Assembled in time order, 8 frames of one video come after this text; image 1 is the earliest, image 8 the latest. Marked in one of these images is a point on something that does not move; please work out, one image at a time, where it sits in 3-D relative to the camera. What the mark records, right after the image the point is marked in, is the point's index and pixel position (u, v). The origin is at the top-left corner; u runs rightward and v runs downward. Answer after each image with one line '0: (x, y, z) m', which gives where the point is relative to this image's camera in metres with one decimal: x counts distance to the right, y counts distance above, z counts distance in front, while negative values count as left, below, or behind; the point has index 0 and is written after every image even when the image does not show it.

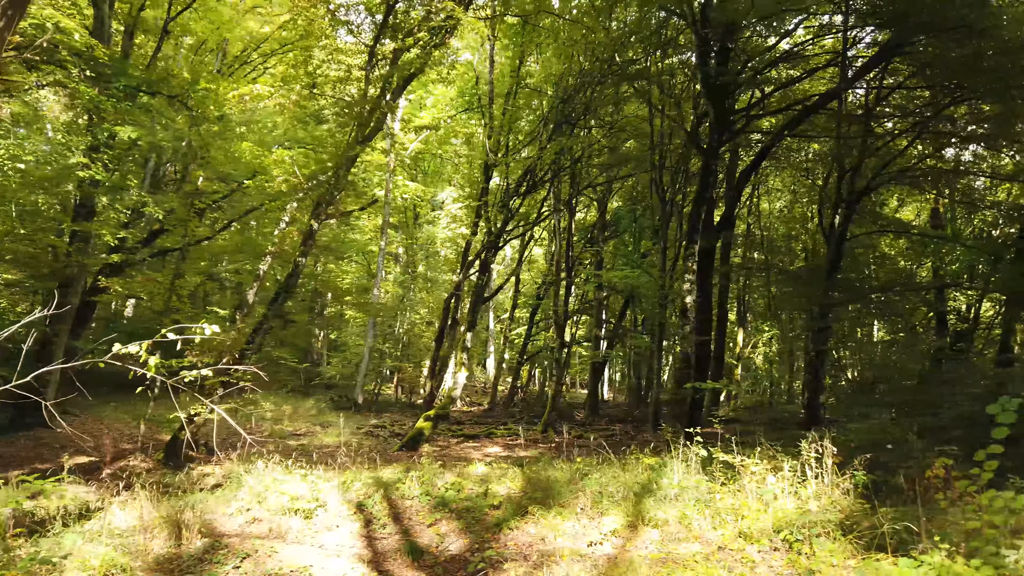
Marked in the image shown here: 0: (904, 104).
0: (+5.9, +2.8, +11.4) m
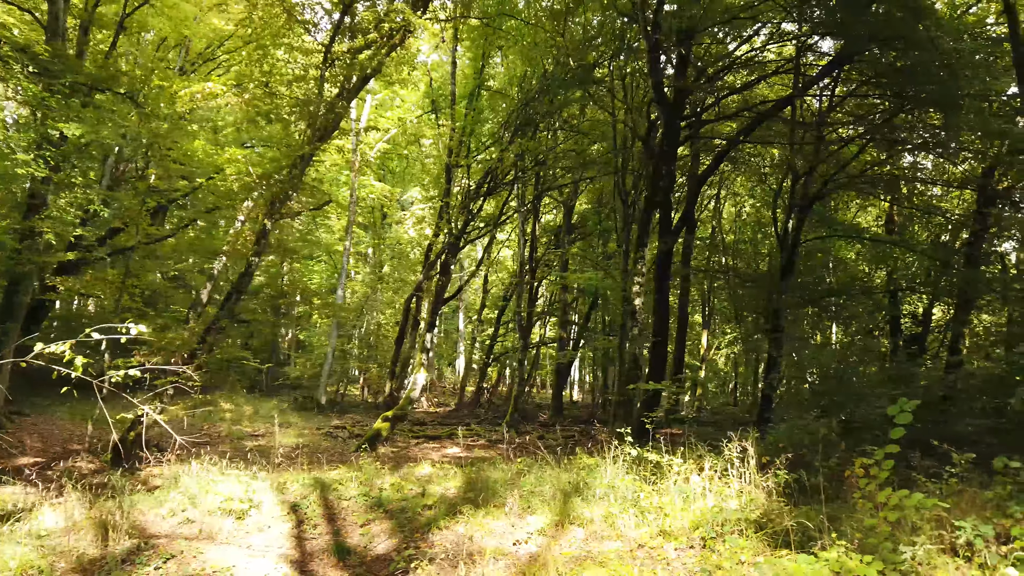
0: (+5.3, +2.7, +11.6) m
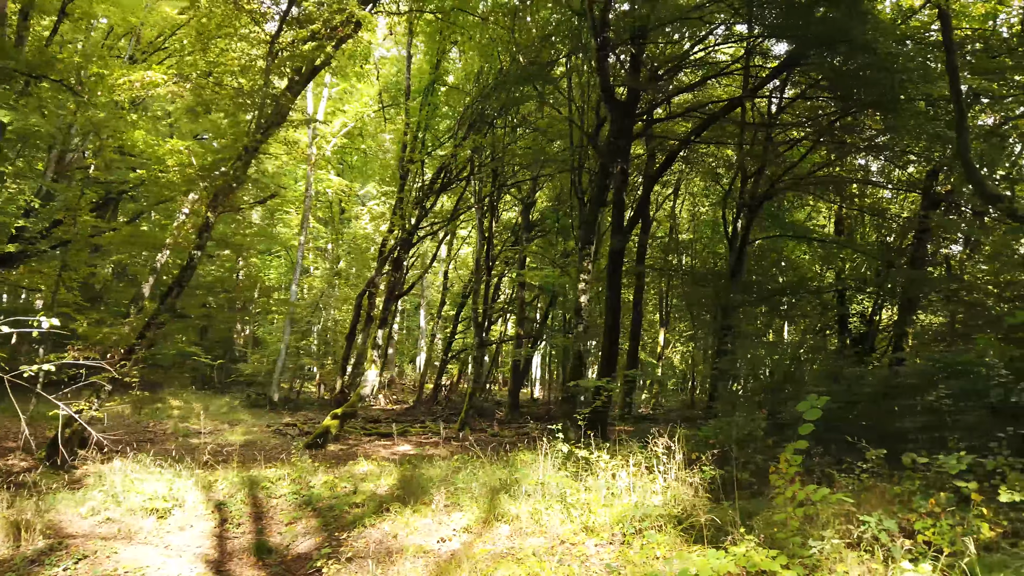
0: (+4.6, +2.7, +11.8) m
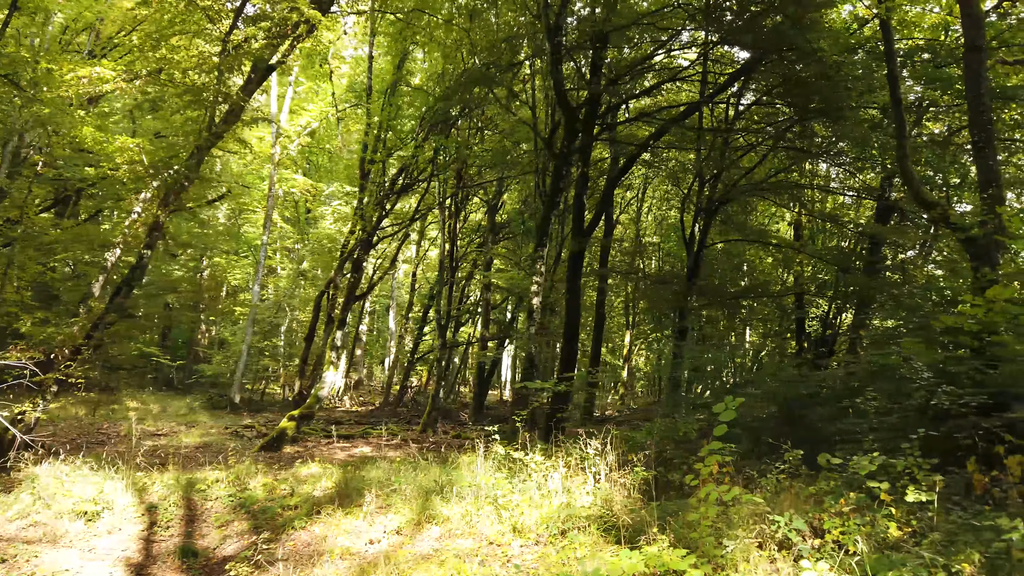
0: (+4.0, +2.7, +12.0) m
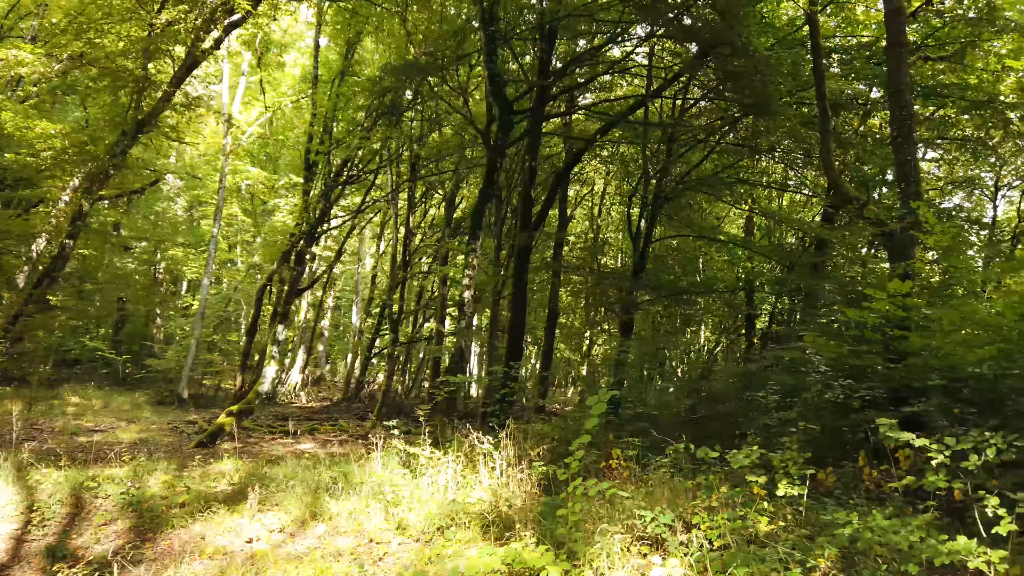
0: (+3.1, +2.7, +12.0) m
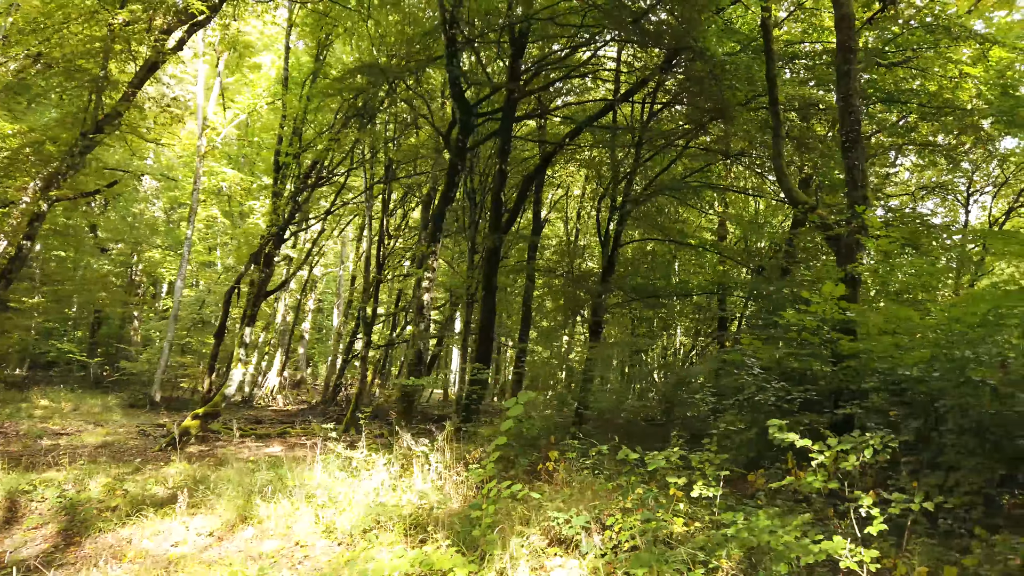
0: (+2.6, +2.7, +12.1) m
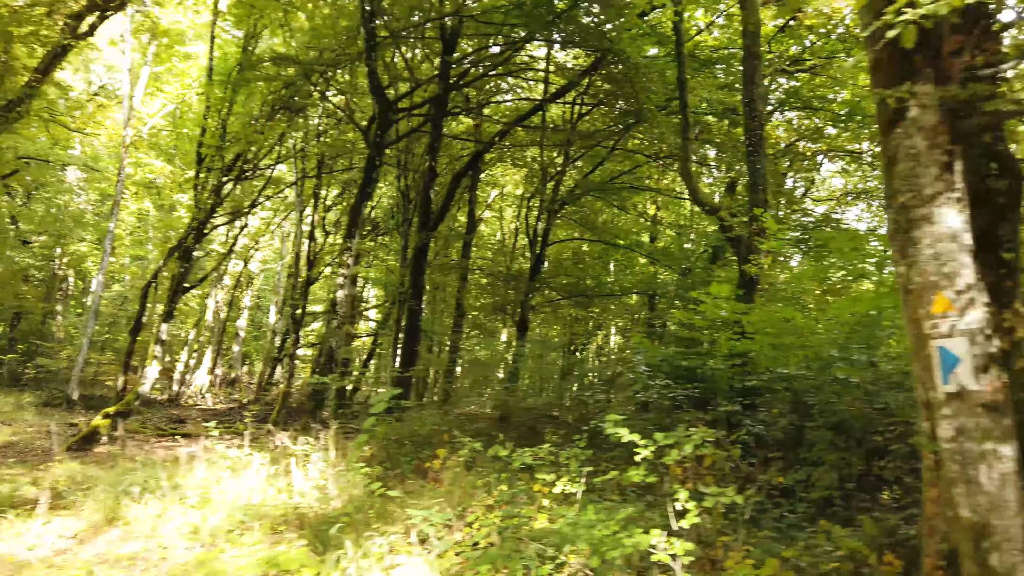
0: (+1.4, +2.7, +12.2) m
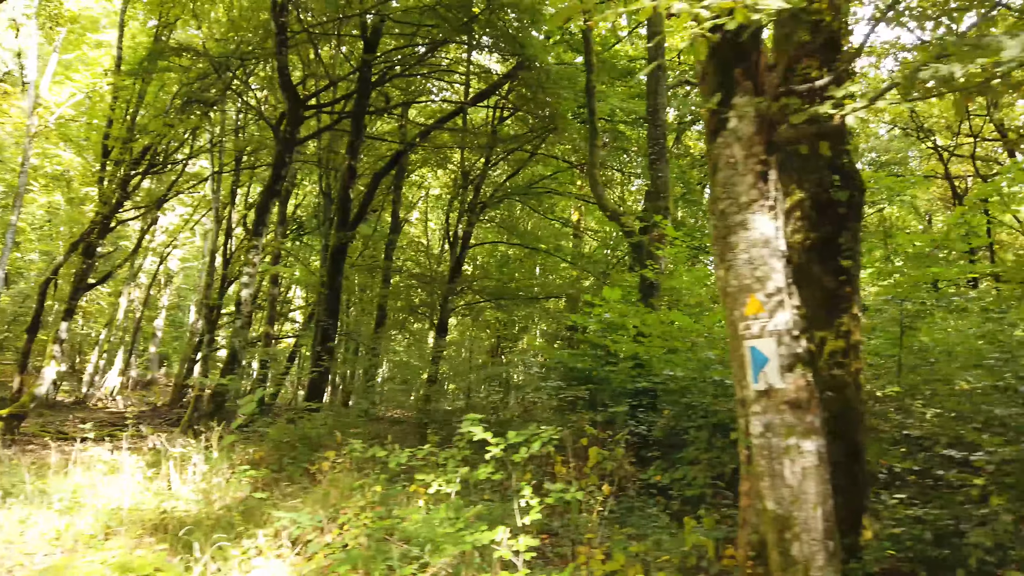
0: (+0.2, +2.6, +12.3) m
